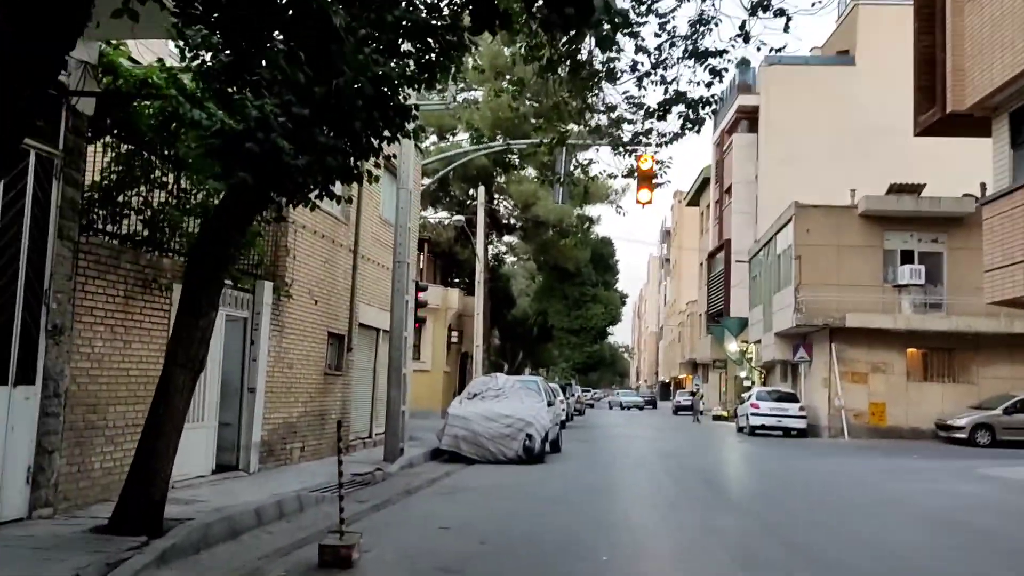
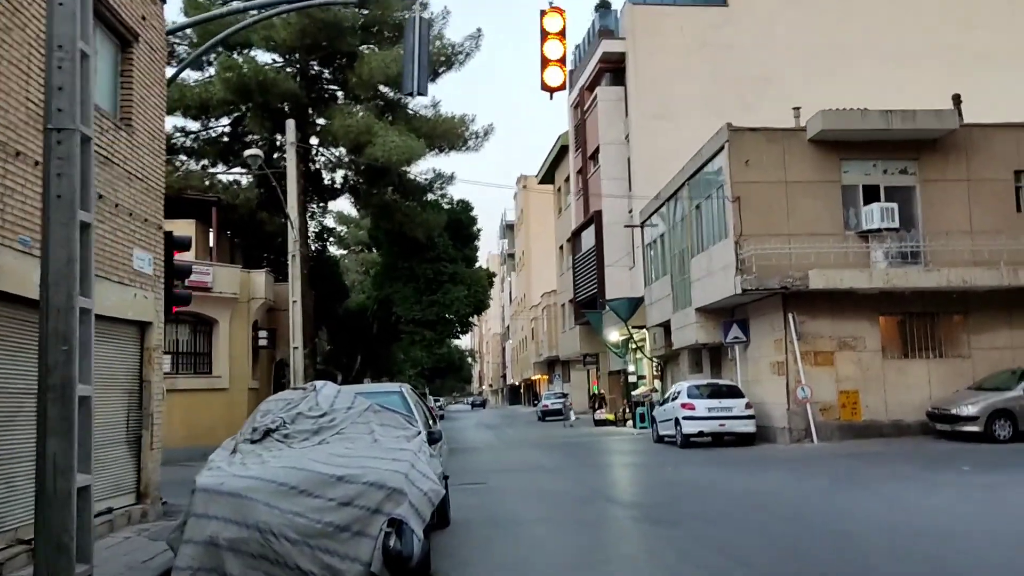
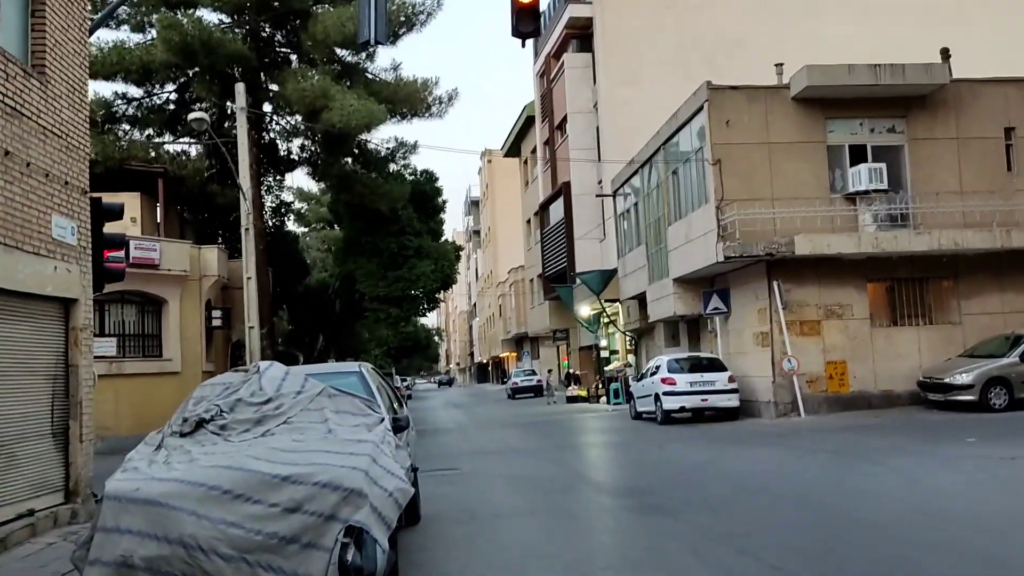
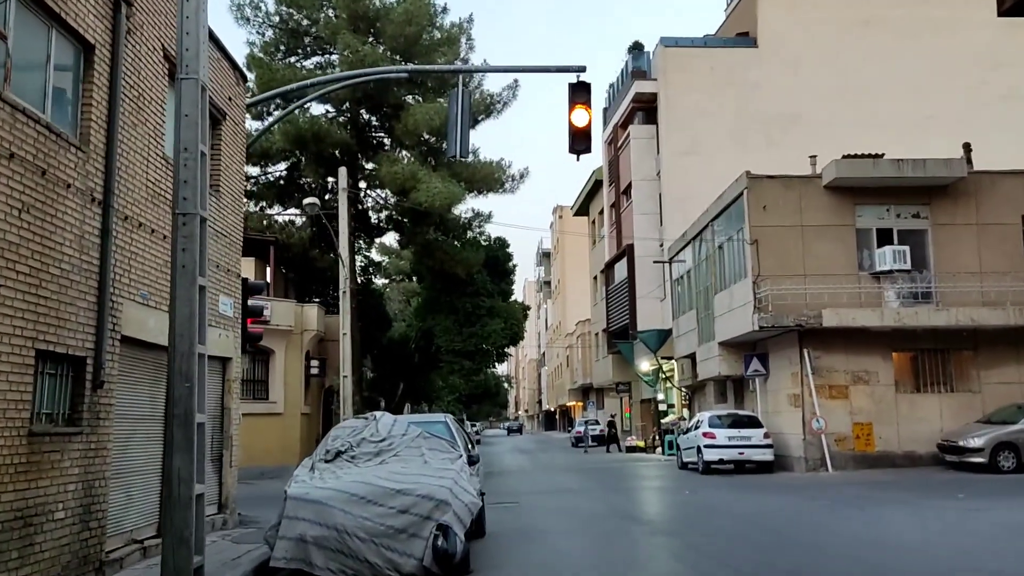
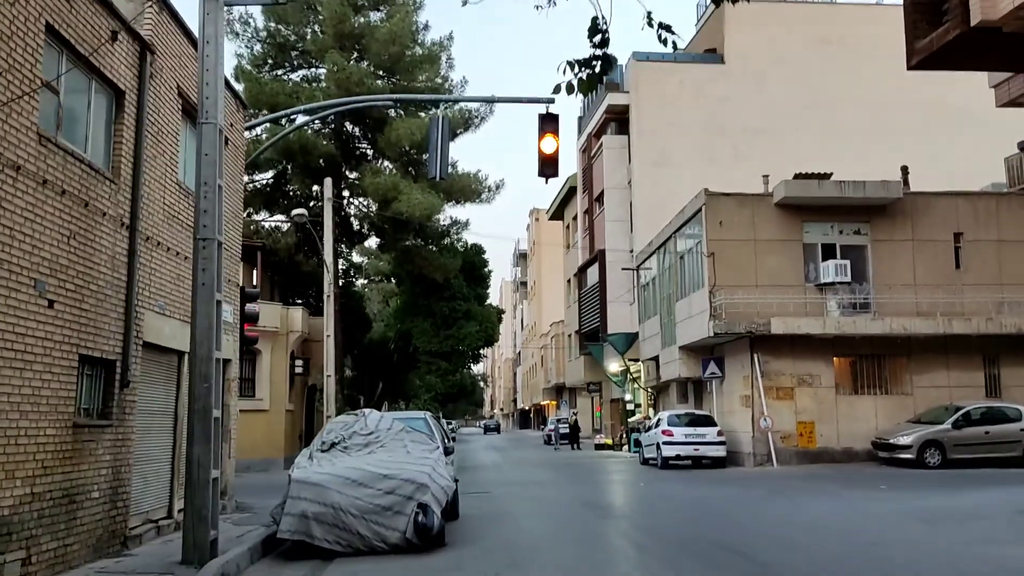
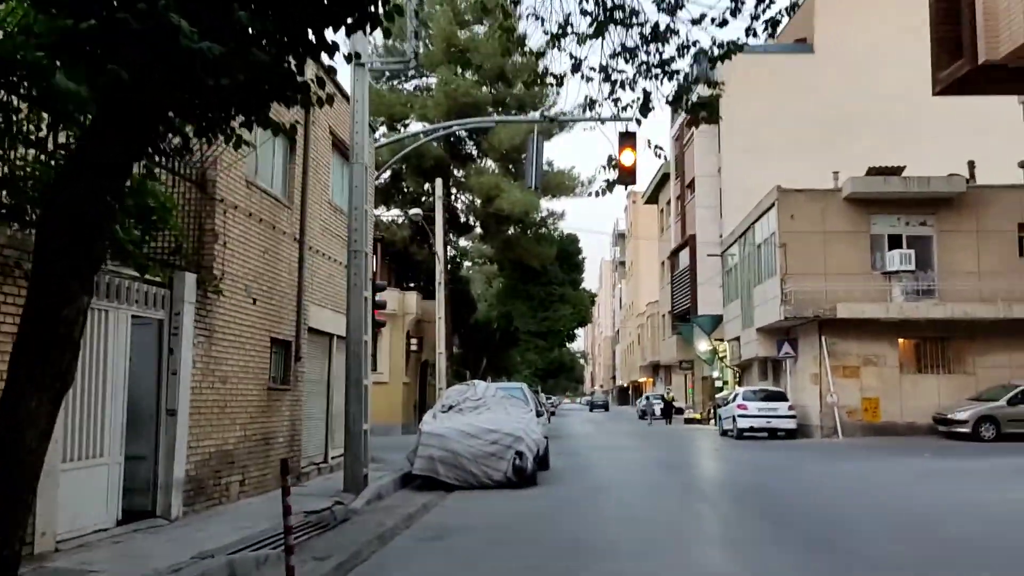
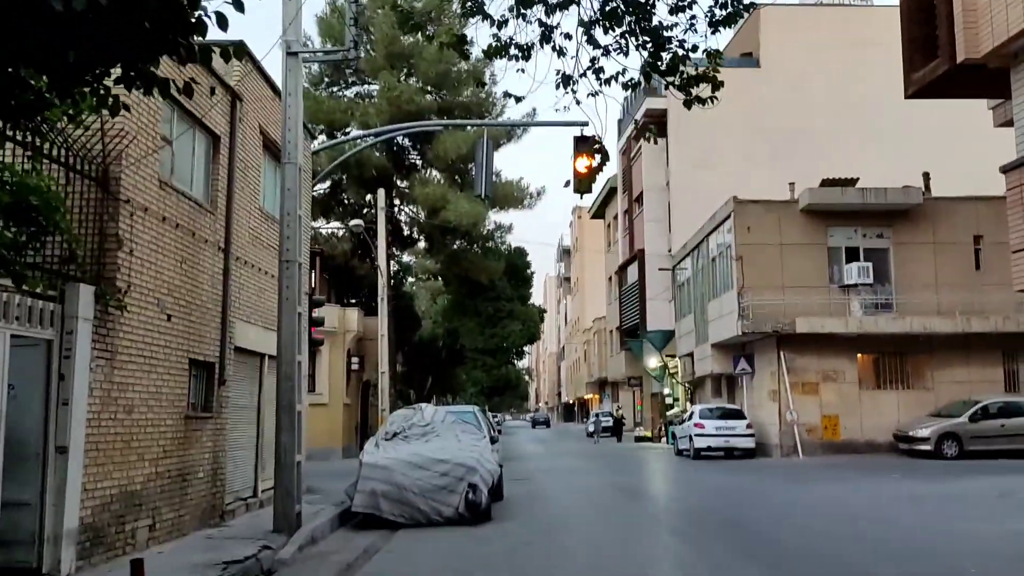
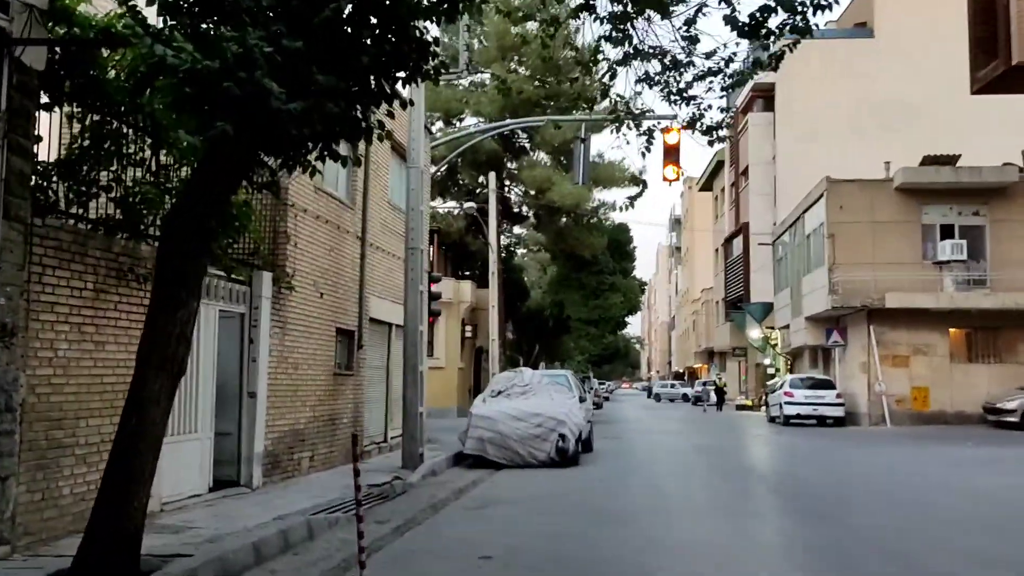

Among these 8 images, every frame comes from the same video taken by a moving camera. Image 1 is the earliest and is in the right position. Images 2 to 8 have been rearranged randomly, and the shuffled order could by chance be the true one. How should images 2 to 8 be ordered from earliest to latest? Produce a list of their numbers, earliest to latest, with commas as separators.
8, 6, 7, 5, 4, 2, 3
